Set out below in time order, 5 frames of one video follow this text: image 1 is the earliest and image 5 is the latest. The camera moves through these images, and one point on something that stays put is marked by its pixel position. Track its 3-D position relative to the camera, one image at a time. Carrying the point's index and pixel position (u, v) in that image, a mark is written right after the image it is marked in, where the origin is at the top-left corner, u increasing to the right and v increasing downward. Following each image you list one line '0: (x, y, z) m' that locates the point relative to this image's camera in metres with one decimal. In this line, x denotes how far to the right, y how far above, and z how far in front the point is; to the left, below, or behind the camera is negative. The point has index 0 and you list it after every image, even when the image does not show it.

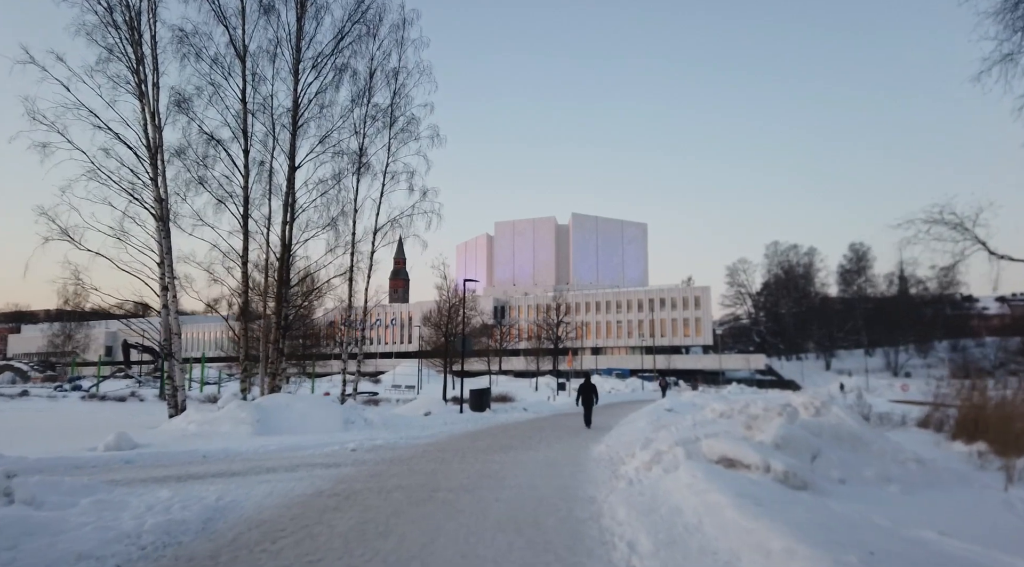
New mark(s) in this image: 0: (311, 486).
0: (-2.7, -2.7, +10.1) m
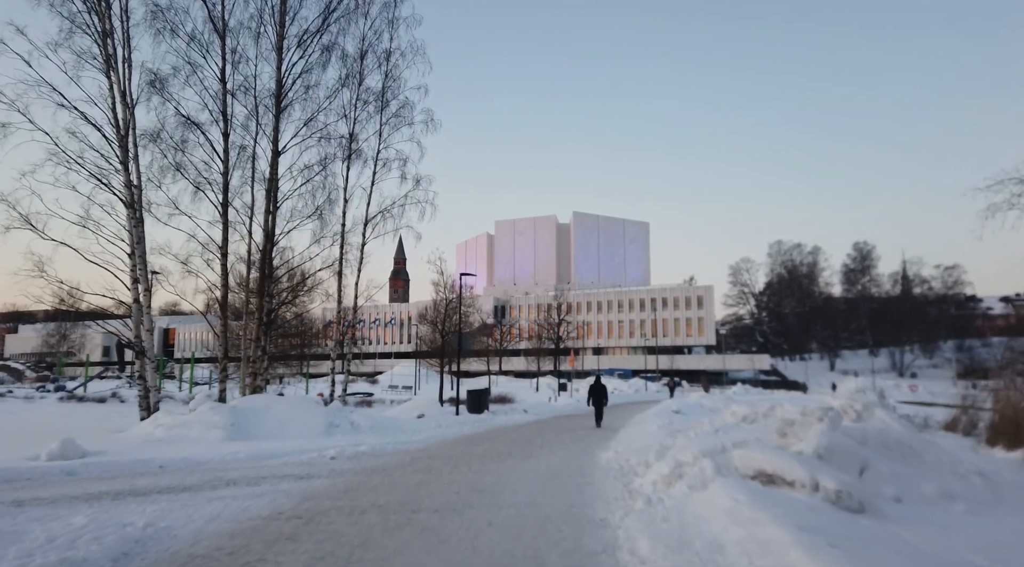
0: (-2.8, -2.5, +8.5) m
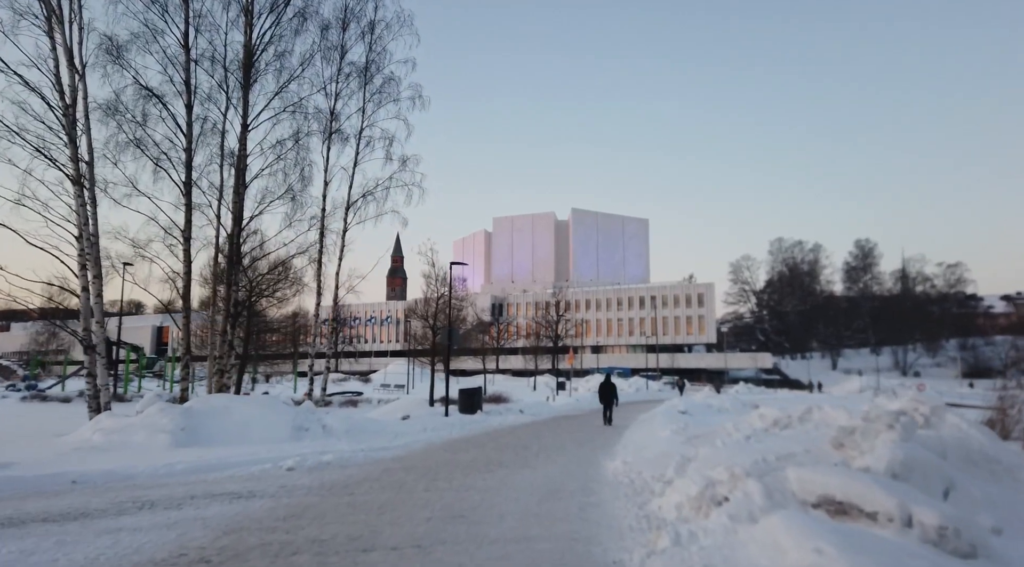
0: (-2.9, -2.2, +6.5) m
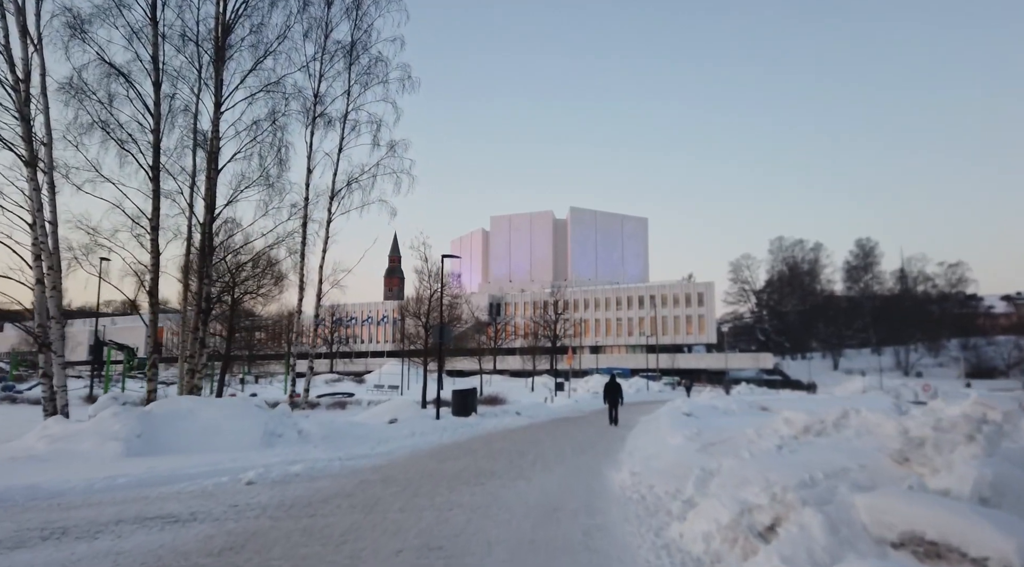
0: (-3.0, -2.1, +5.1) m
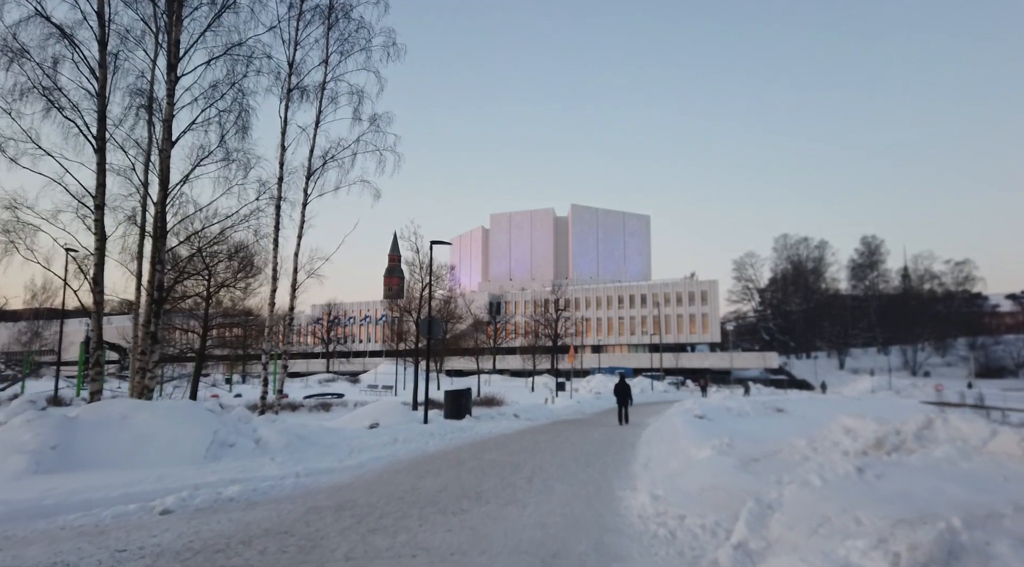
0: (-3.1, -1.8, +2.9) m
